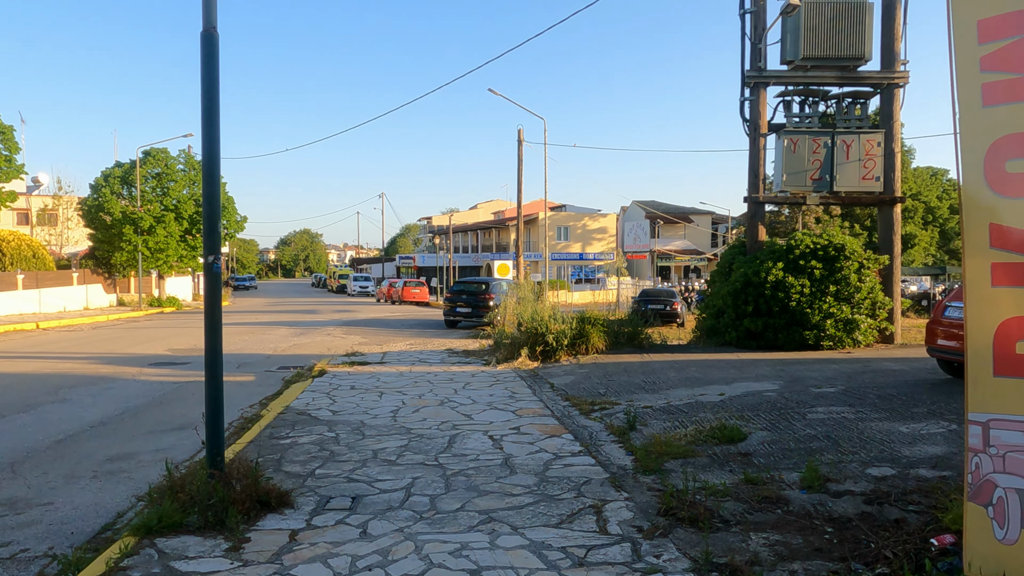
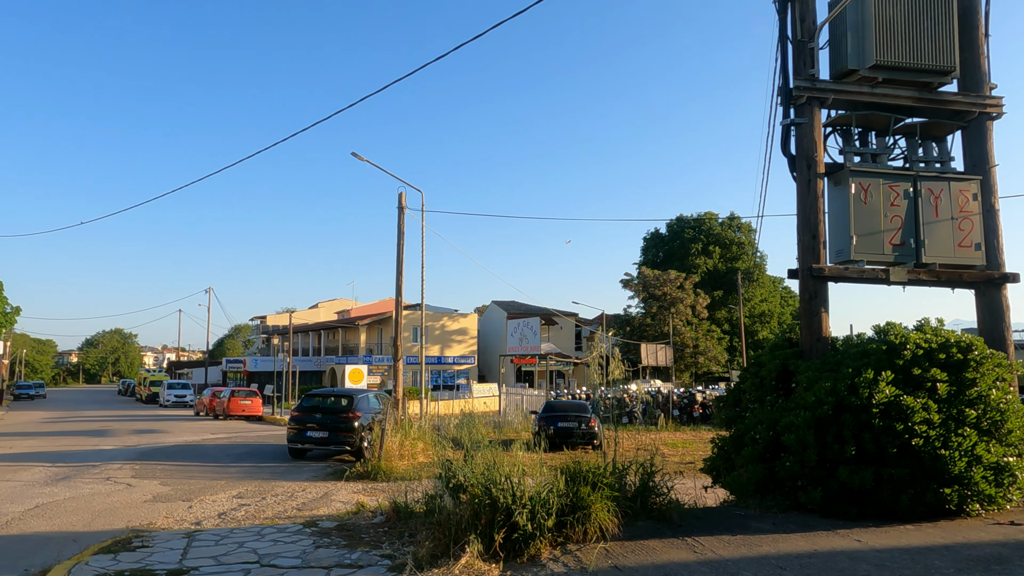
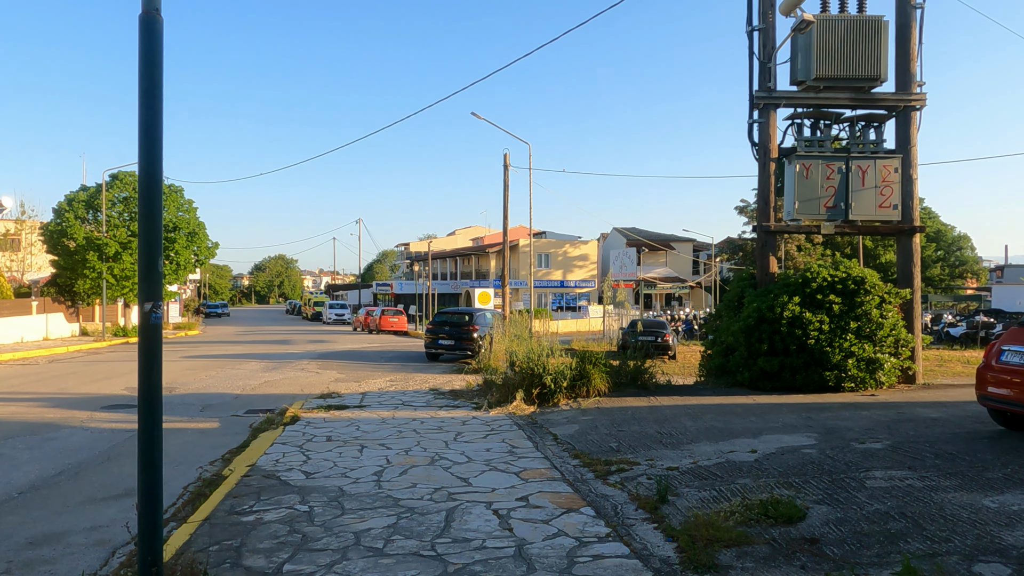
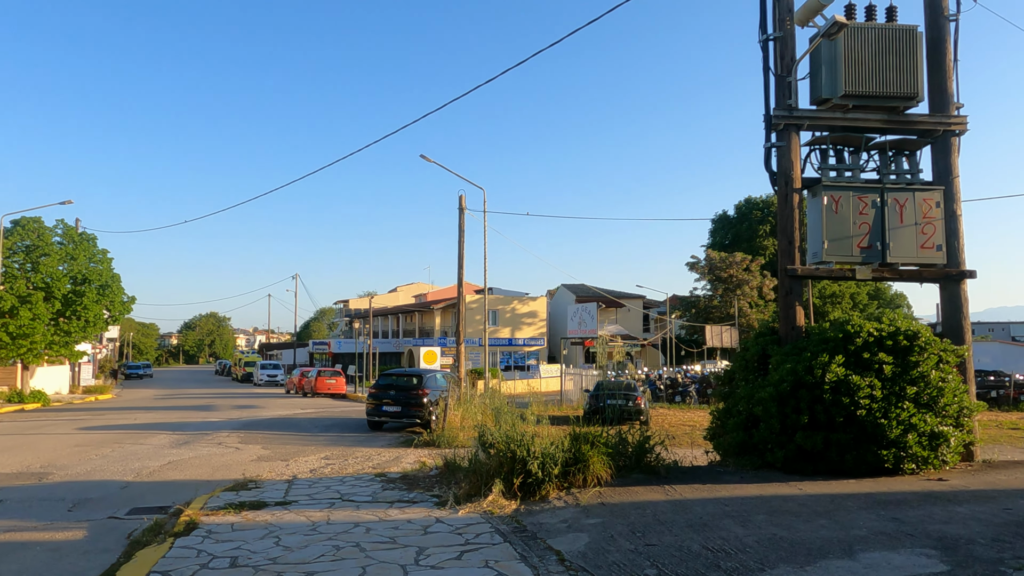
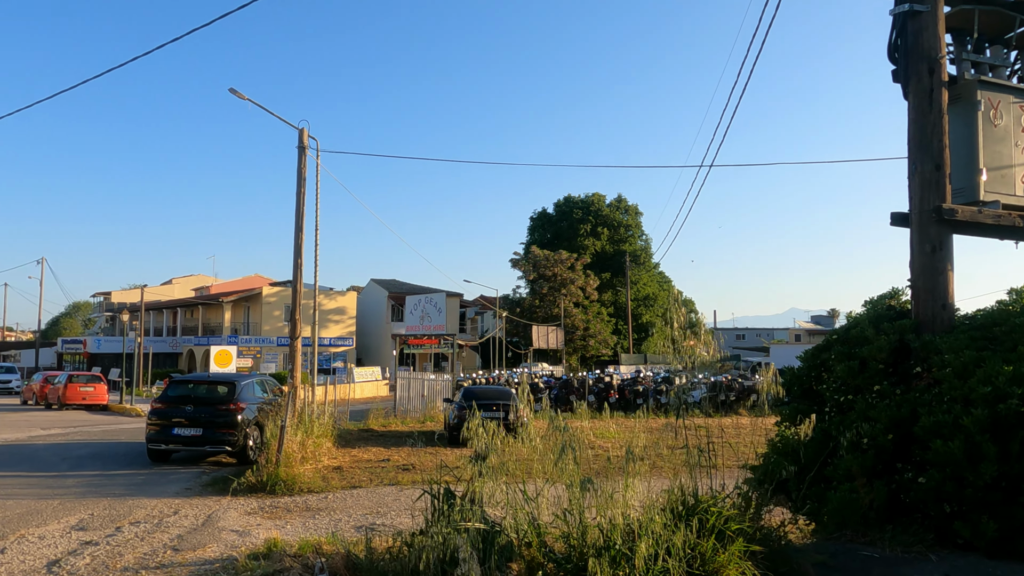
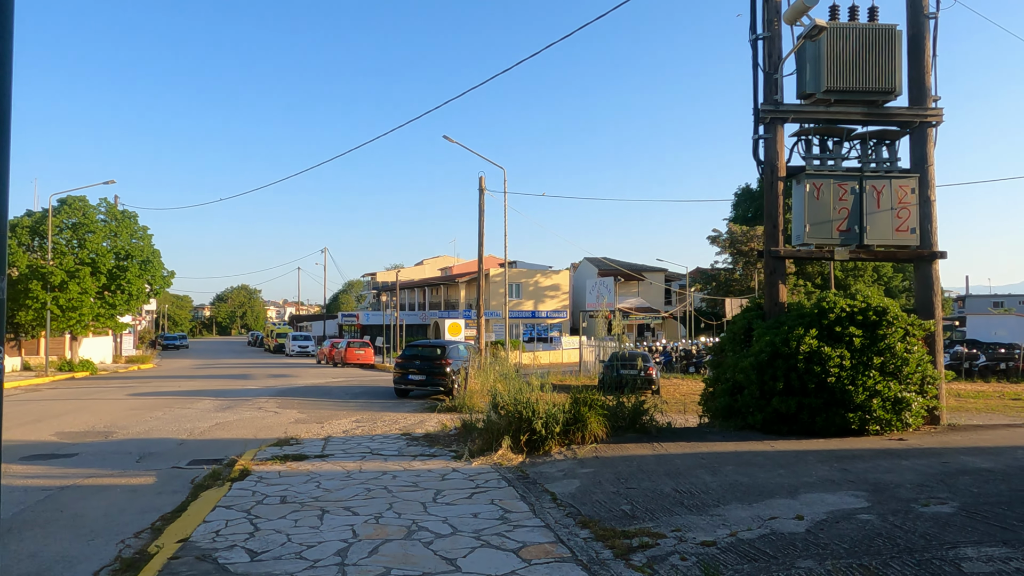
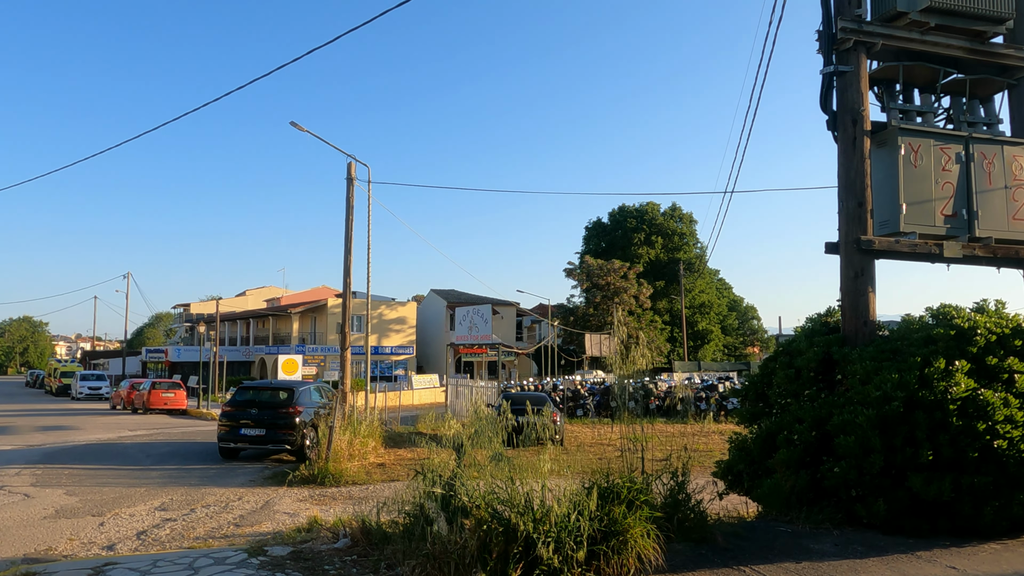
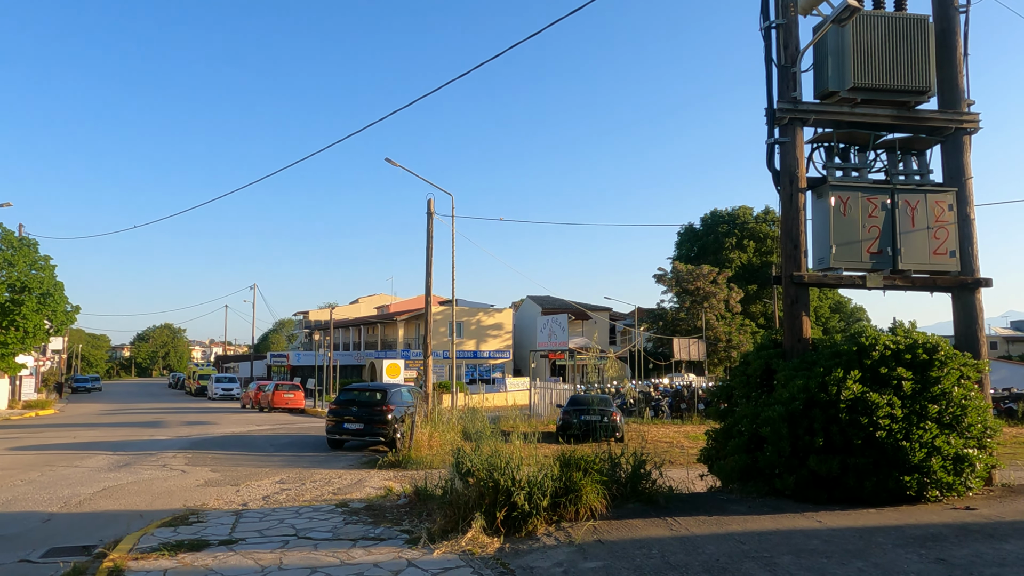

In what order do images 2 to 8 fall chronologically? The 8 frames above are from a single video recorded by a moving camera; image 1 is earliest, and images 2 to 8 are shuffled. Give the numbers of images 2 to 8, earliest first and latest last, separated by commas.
3, 6, 4, 8, 2, 7, 5
